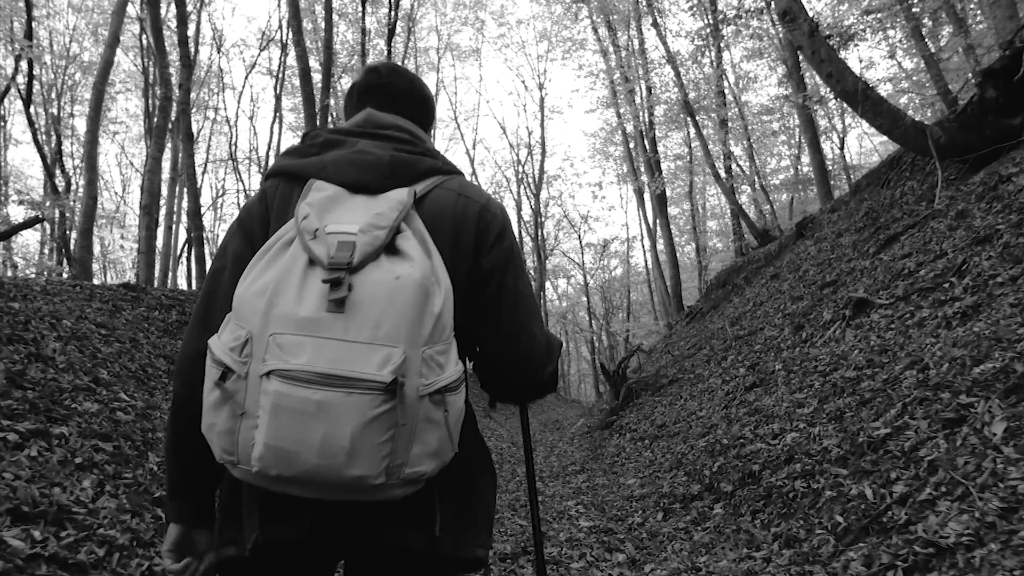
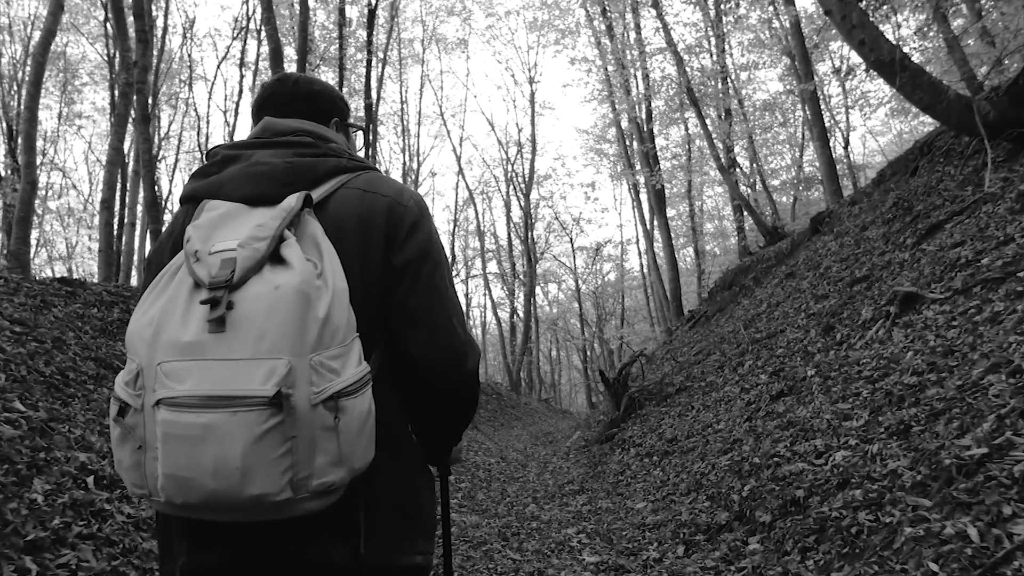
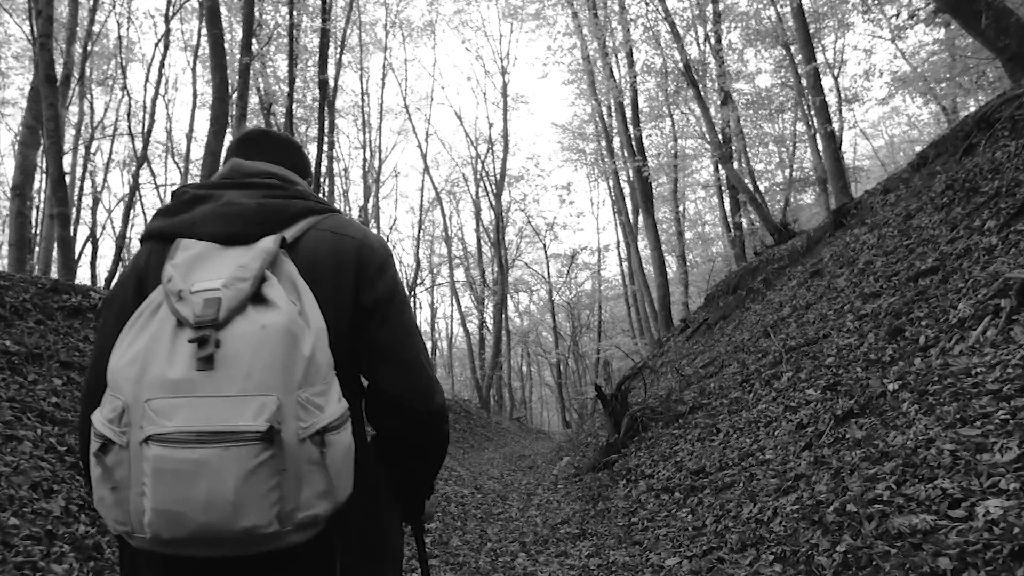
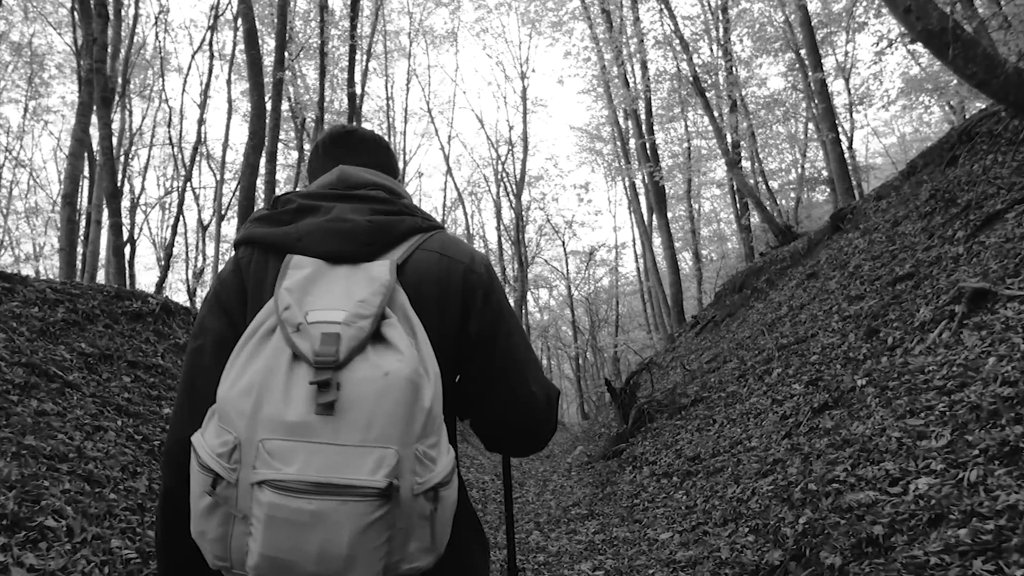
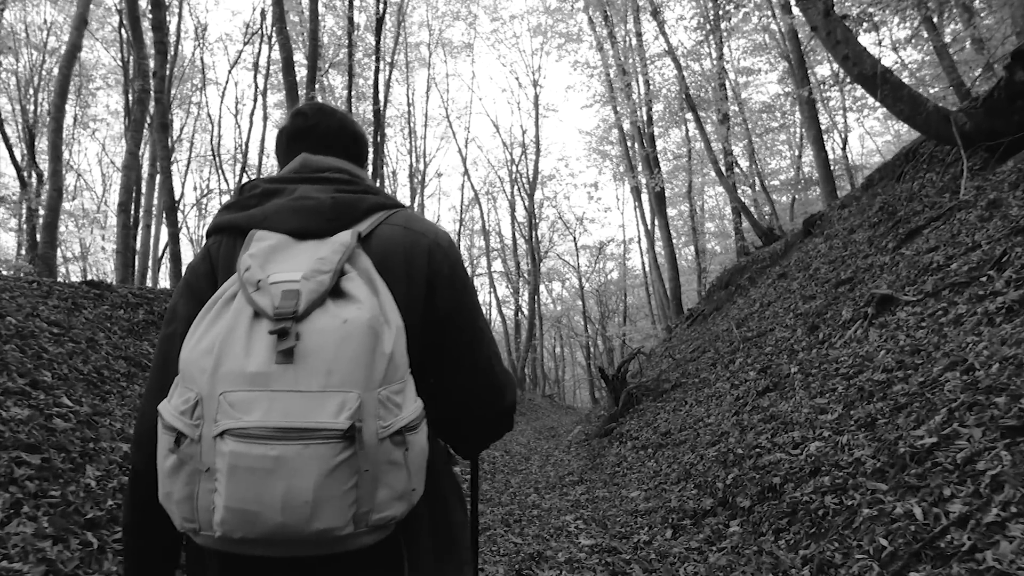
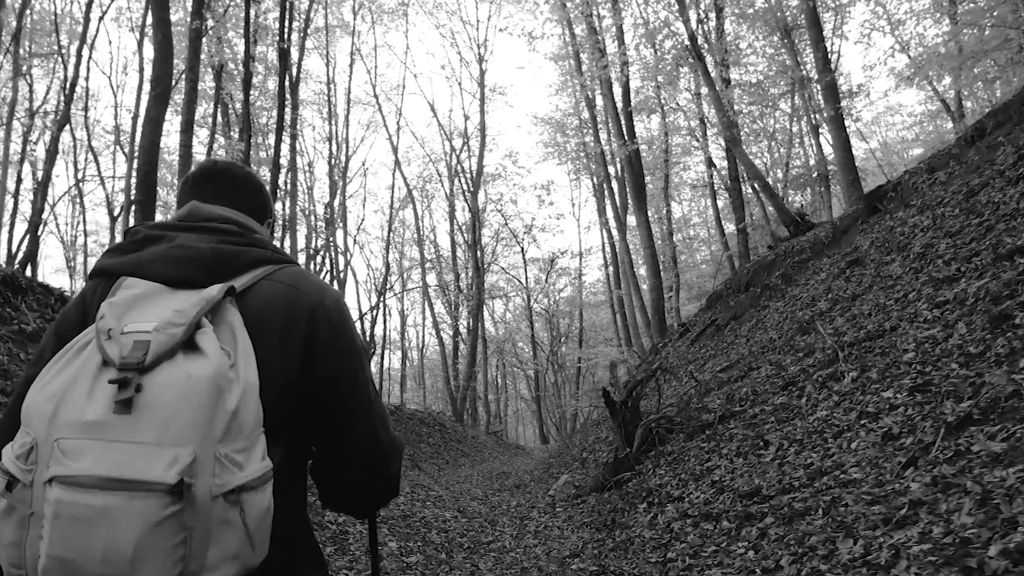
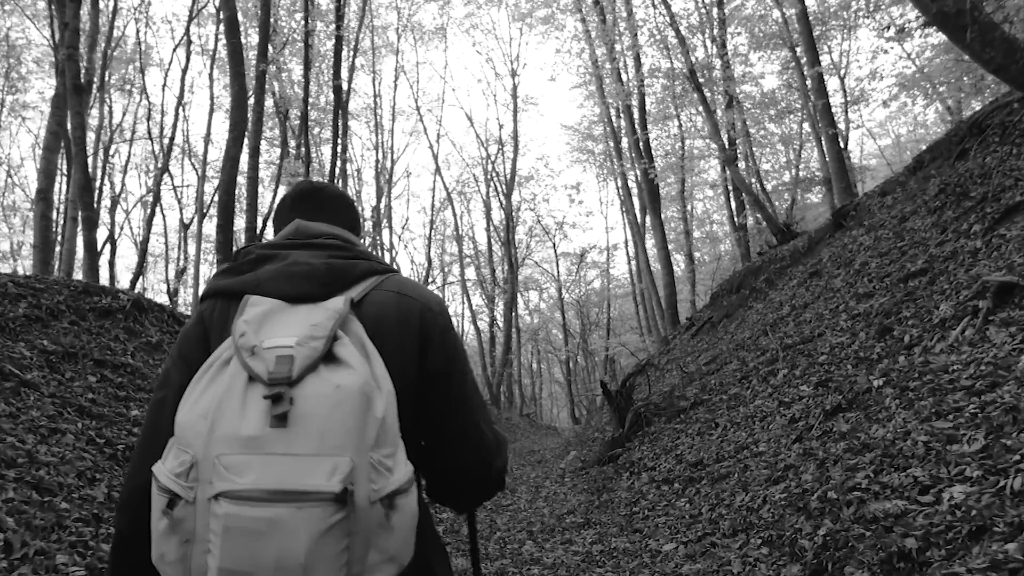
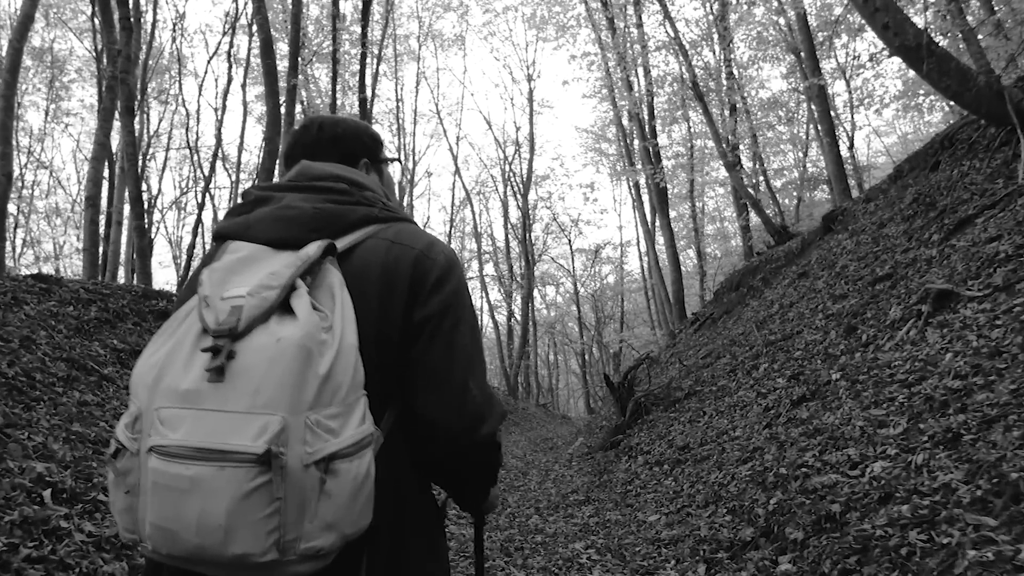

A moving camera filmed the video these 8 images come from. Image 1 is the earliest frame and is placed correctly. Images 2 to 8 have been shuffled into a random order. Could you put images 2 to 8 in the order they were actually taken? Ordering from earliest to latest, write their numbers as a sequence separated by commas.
5, 2, 8, 4, 7, 3, 6
